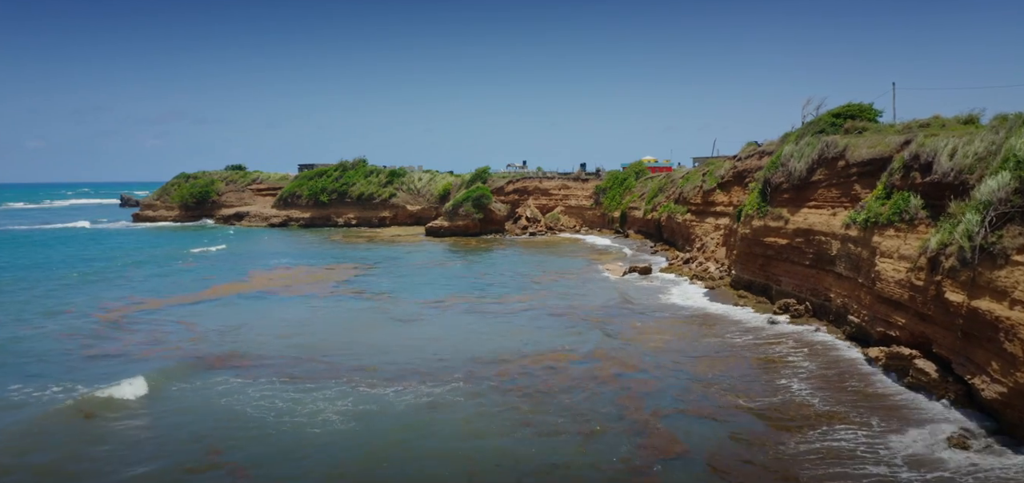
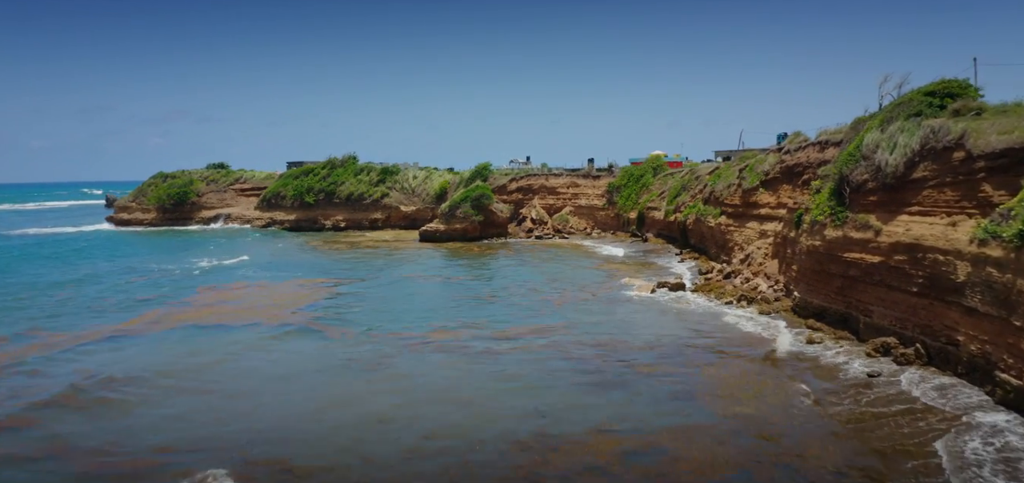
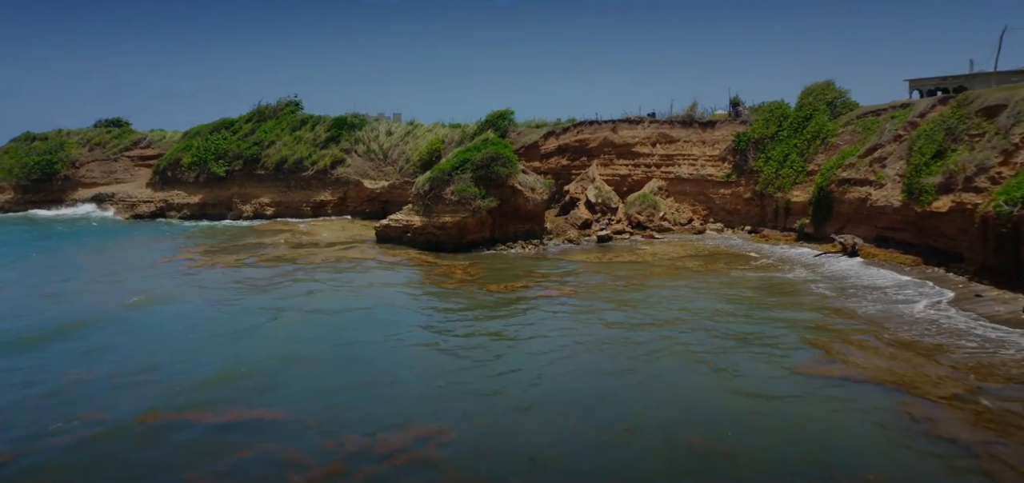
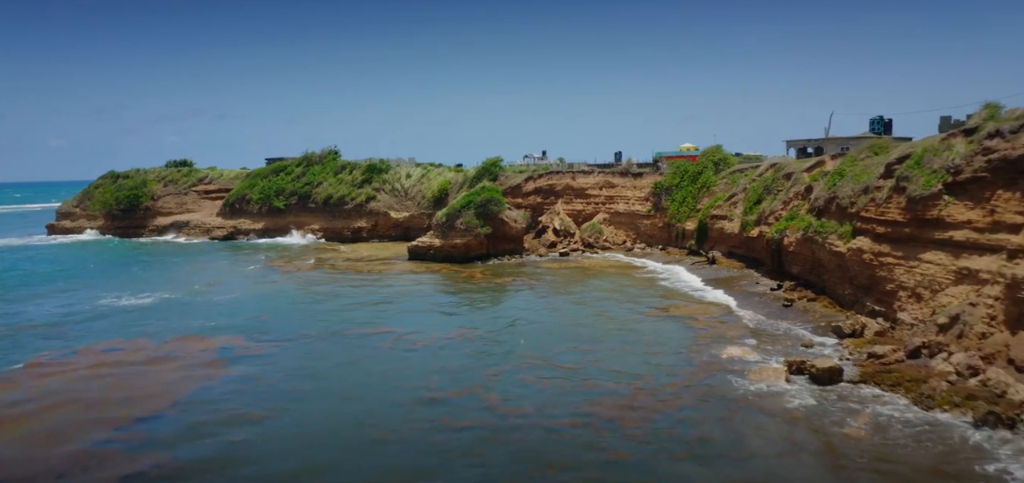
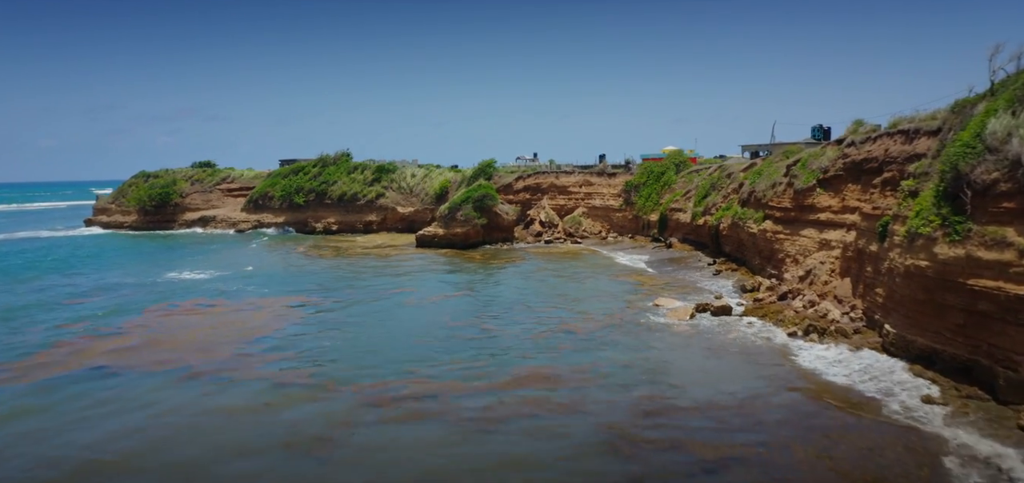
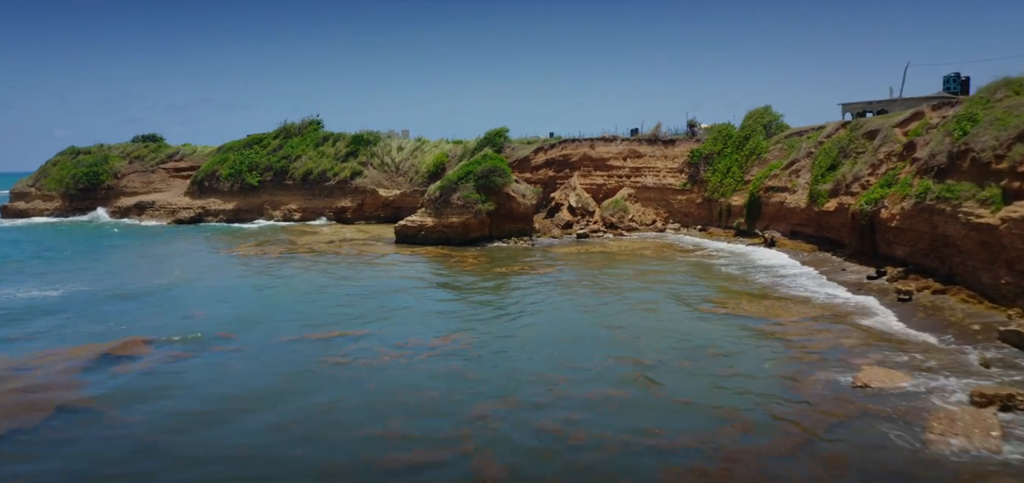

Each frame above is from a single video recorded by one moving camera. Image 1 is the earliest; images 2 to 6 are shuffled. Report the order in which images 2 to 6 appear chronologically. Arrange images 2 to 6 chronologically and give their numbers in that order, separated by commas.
2, 5, 4, 6, 3
